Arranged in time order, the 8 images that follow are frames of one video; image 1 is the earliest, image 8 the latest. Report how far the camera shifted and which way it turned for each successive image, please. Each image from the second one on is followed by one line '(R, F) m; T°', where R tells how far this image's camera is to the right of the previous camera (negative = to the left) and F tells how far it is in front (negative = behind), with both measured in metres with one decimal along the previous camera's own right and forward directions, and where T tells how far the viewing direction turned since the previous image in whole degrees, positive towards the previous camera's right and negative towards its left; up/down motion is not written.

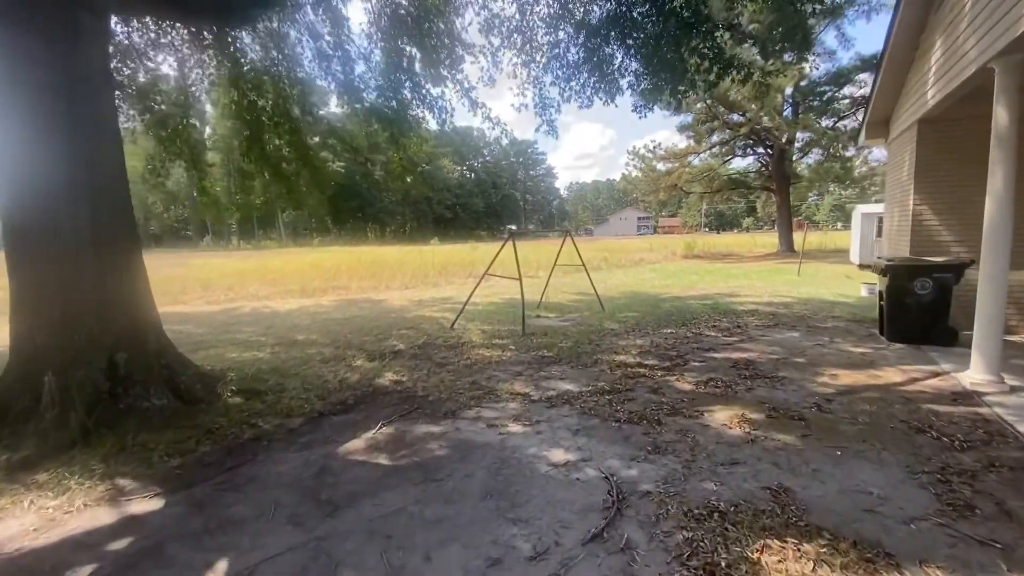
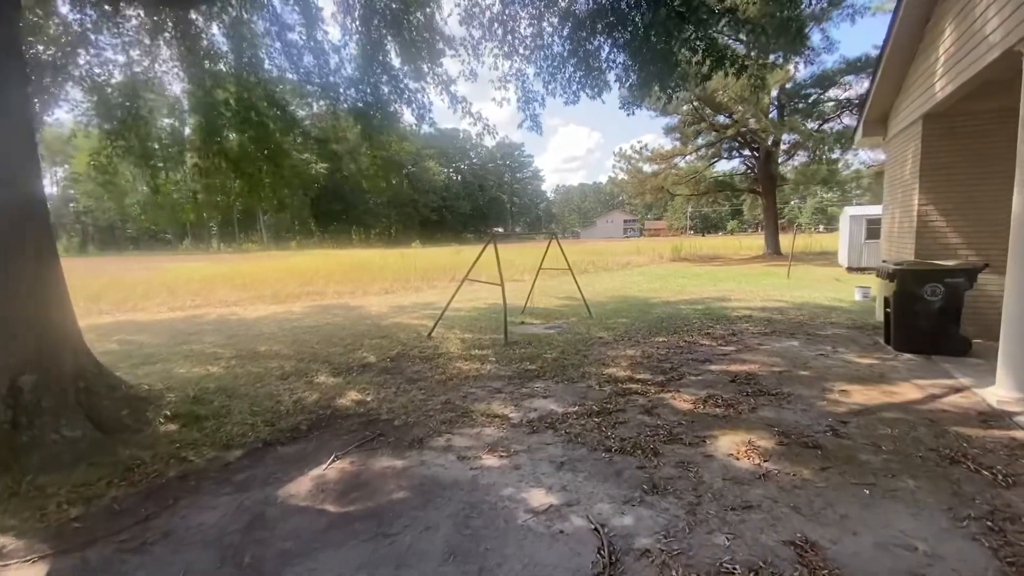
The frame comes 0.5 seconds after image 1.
(+0.1, +0.4) m; +2°
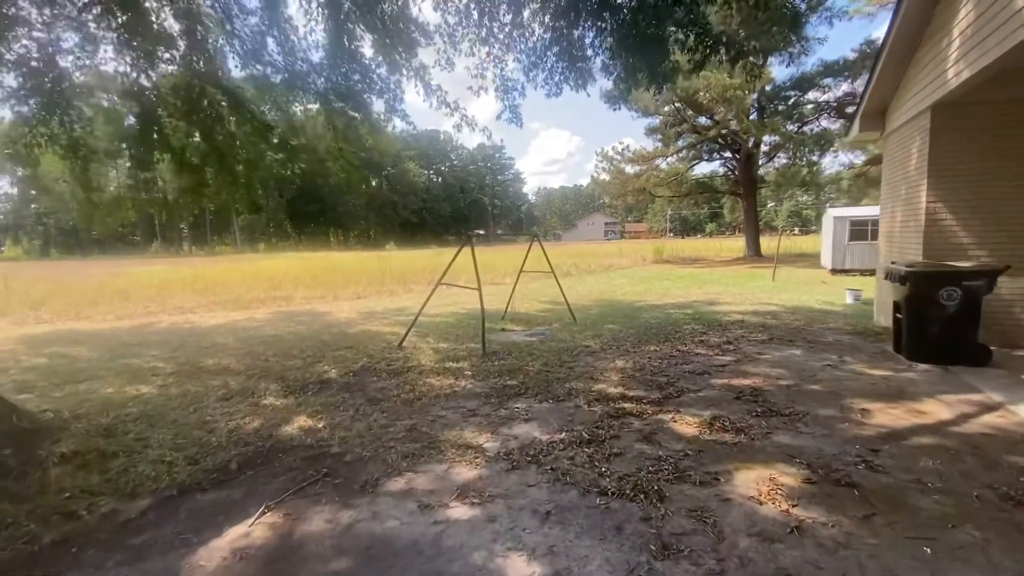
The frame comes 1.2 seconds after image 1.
(0.0, +0.5) m; +2°
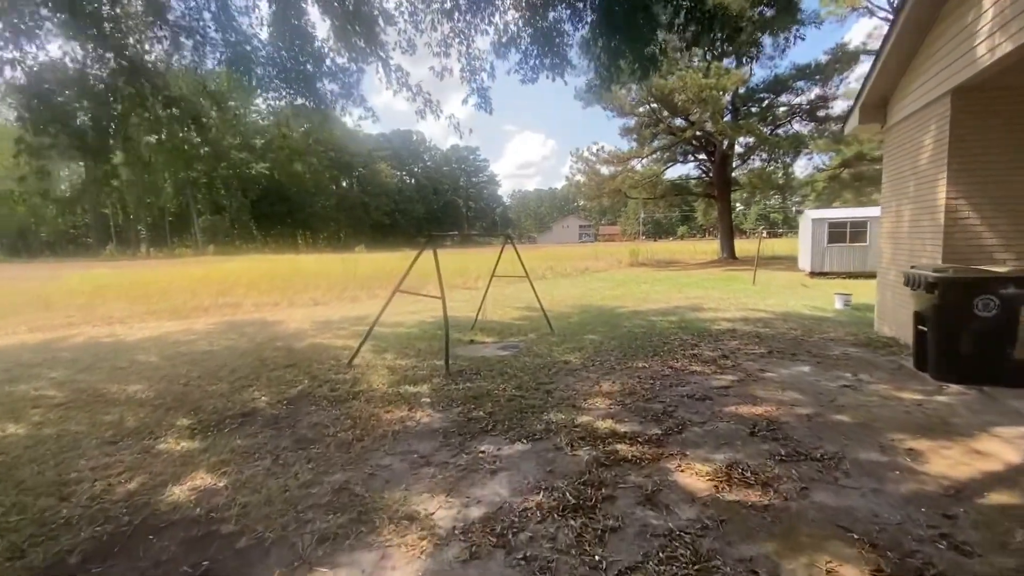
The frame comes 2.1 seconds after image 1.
(+0.1, +0.7) m; +3°
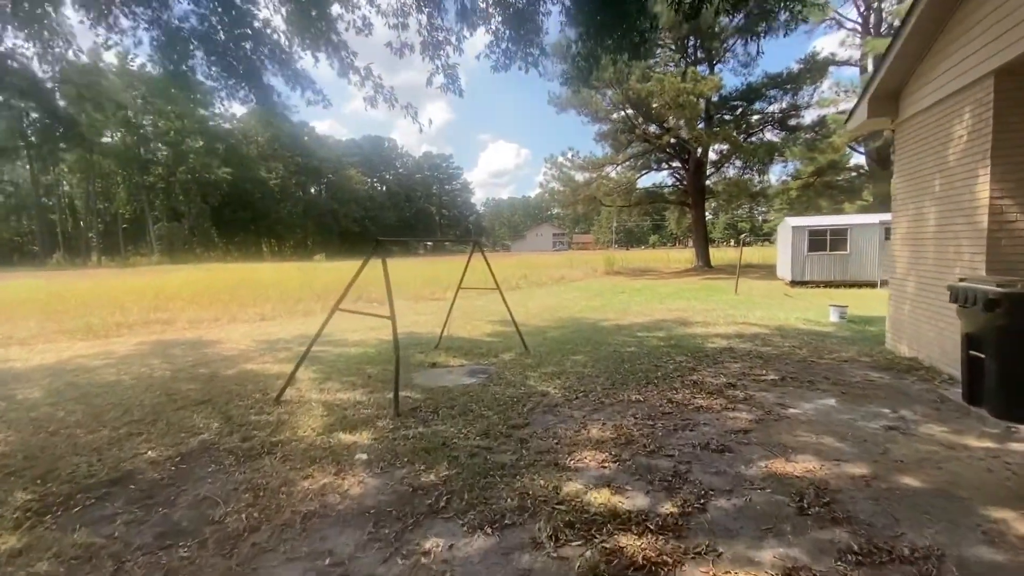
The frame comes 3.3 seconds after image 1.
(+0.1, +0.8) m; +3°
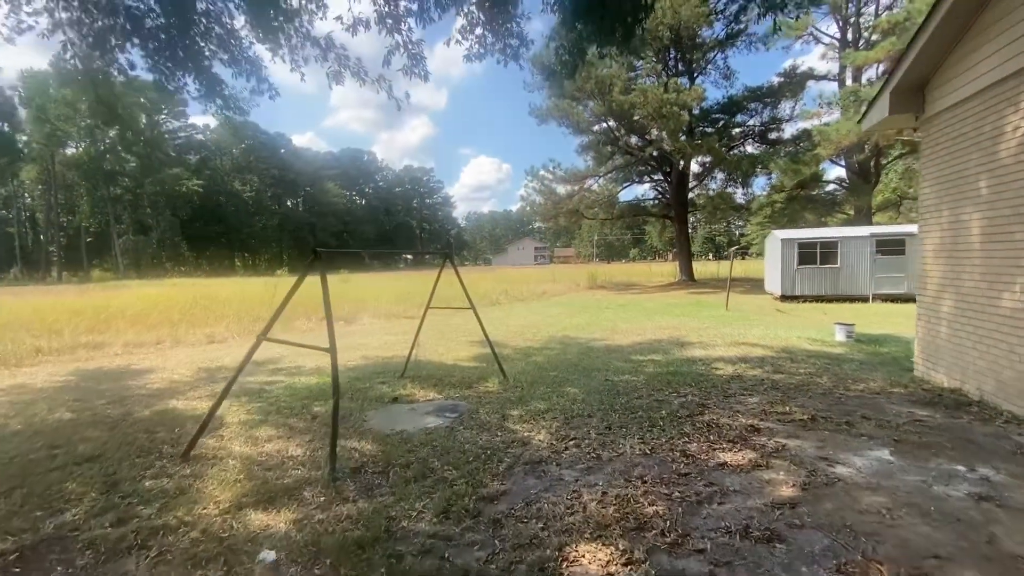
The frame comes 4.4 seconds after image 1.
(+0.1, +0.7) m; +2°
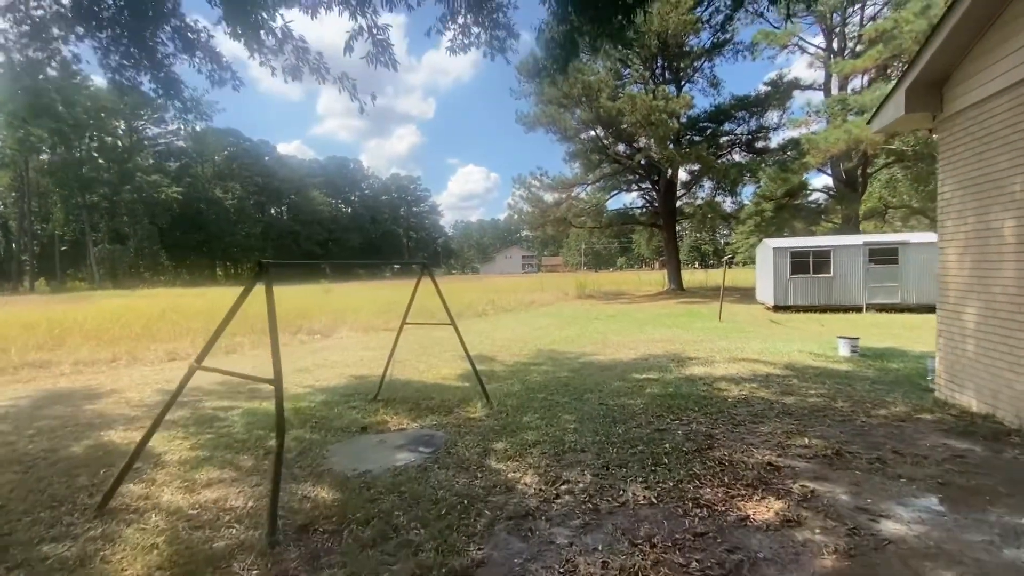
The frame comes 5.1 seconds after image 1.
(0.0, +0.4) m; +1°
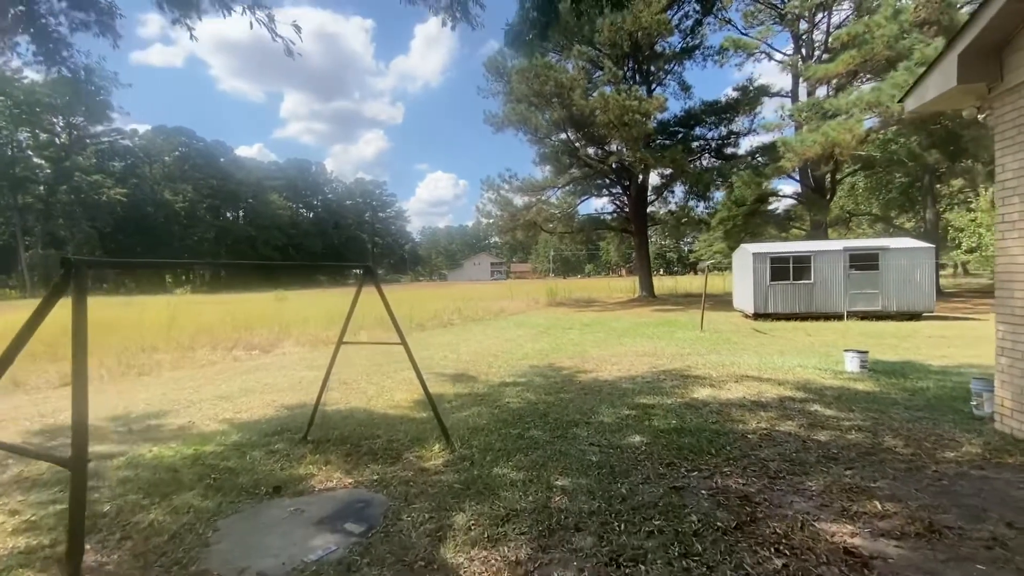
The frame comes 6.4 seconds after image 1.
(0.0, +0.9) m; +4°
